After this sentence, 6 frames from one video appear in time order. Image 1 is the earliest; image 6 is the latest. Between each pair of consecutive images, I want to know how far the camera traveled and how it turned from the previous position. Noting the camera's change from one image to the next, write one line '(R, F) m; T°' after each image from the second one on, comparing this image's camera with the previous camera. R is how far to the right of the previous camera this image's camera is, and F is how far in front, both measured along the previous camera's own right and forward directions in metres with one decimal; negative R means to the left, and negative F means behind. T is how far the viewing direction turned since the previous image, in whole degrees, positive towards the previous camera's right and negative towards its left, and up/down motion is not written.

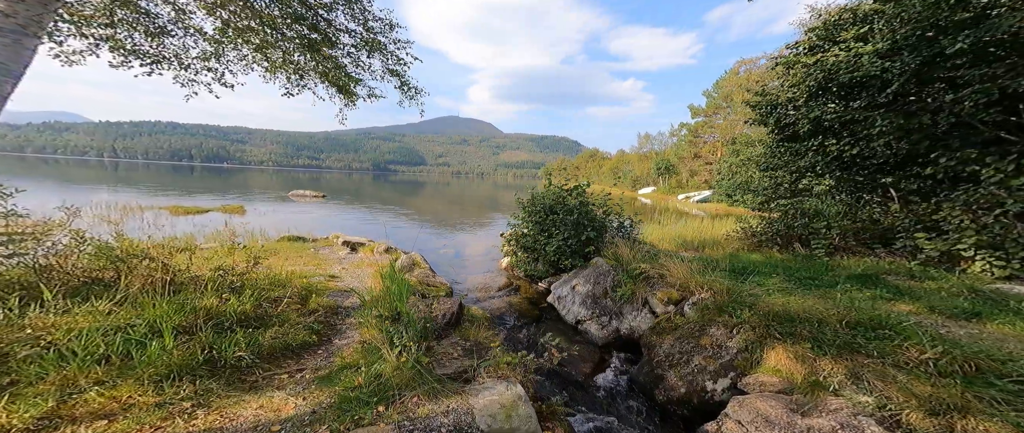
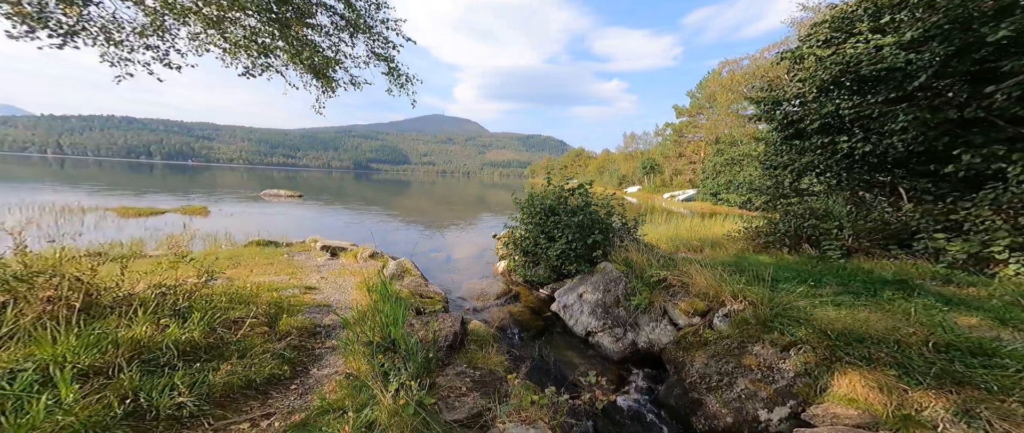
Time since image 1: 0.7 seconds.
(-0.3, +0.6) m; +3°
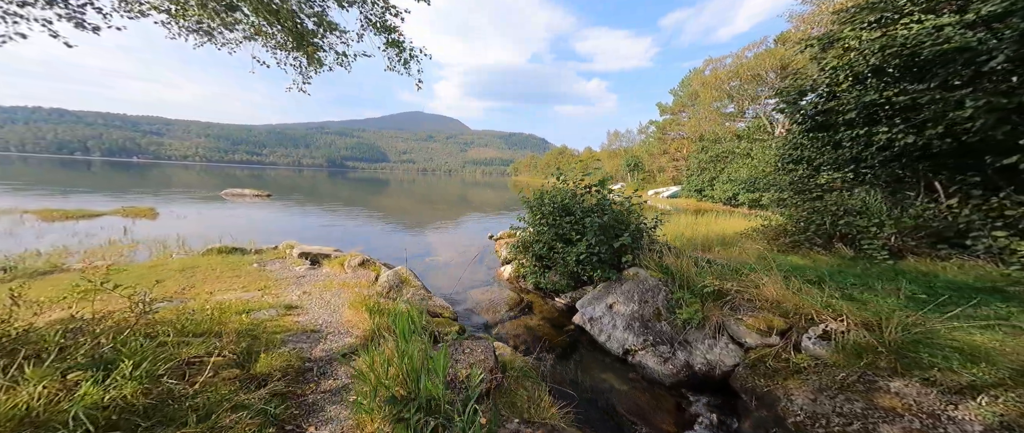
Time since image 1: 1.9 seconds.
(-0.7, +1.0) m; +4°
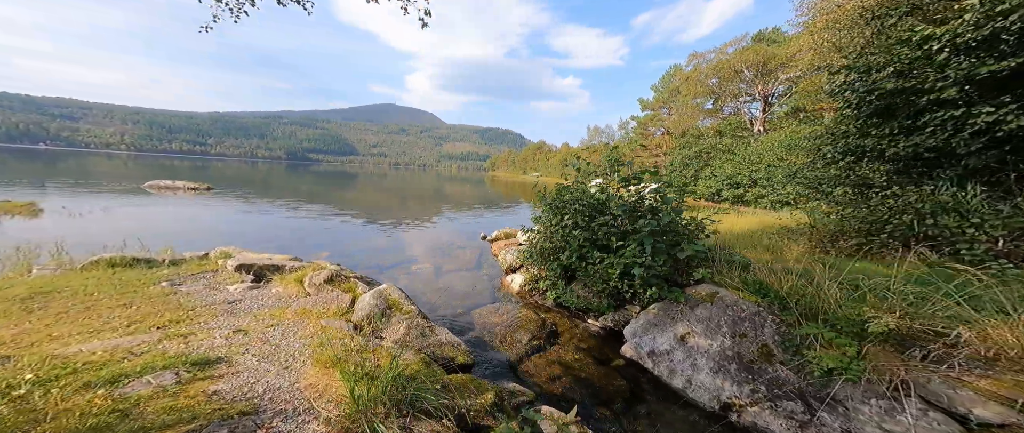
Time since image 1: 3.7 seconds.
(-0.9, +1.9) m; +5°
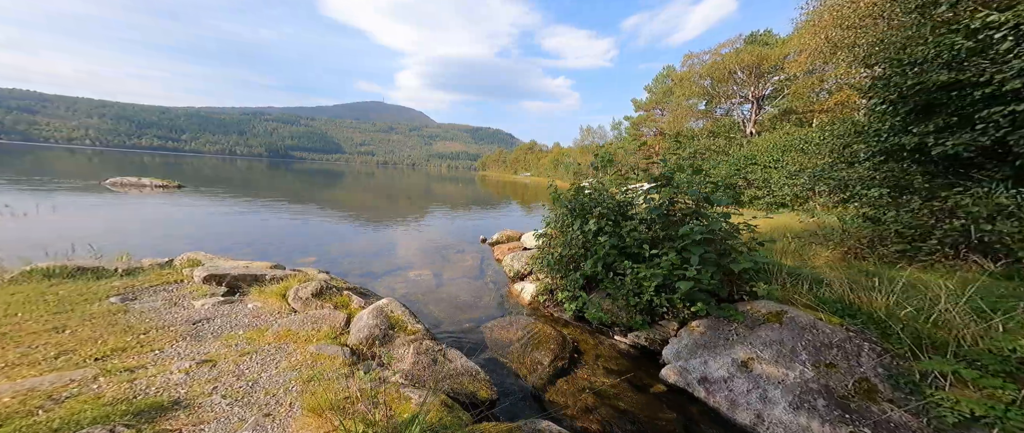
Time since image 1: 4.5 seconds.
(-0.5, +0.7) m; +2°
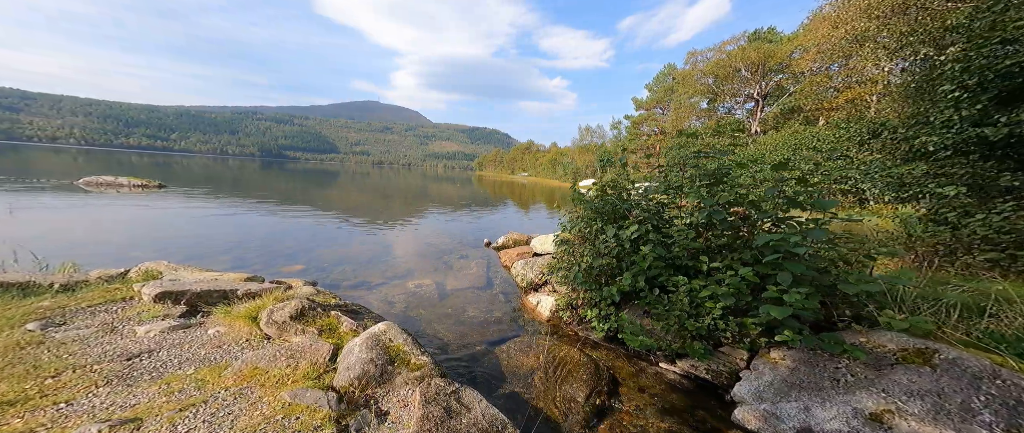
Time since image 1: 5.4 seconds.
(-0.4, +1.0) m; +1°
